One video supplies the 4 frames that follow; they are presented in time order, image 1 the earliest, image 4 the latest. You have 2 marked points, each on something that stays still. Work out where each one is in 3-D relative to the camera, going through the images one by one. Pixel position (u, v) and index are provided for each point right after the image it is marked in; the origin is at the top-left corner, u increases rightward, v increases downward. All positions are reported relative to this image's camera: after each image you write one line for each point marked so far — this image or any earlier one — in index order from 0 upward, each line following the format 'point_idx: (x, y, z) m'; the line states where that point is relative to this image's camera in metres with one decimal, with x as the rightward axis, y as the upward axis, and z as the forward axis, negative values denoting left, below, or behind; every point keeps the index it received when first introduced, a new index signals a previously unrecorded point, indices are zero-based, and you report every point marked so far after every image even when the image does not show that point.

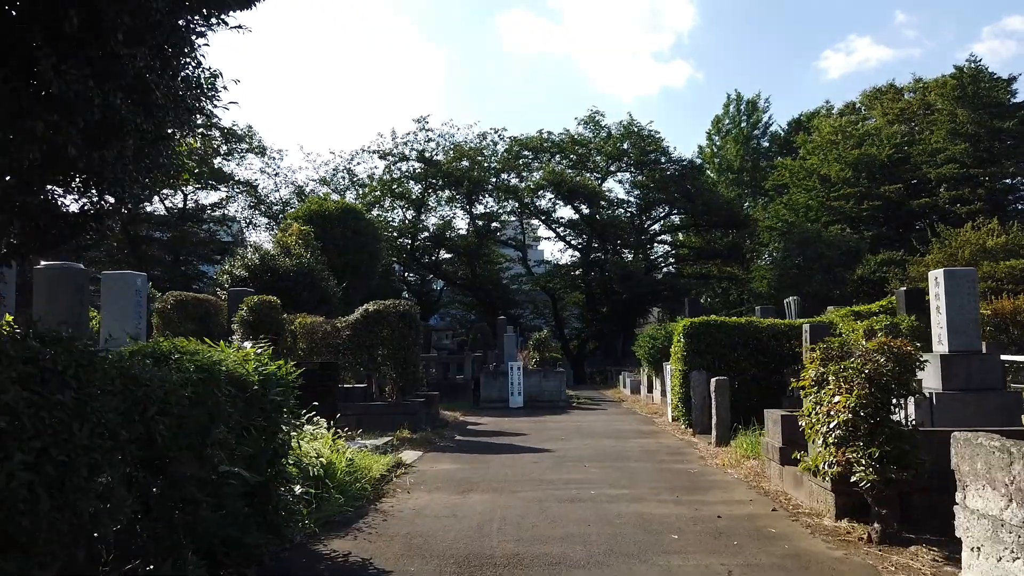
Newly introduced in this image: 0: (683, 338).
0: (+3.0, -0.9, +13.7) m
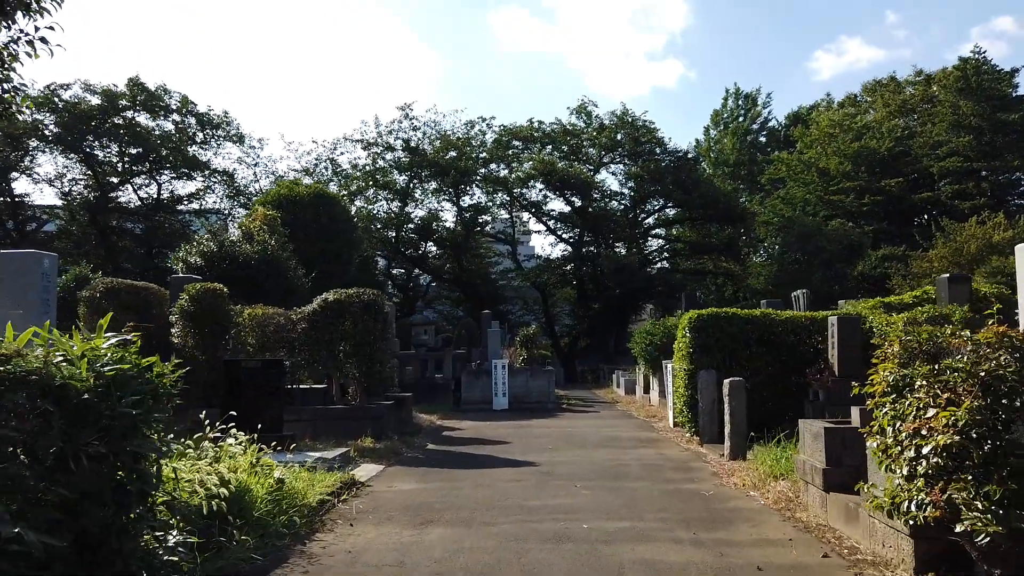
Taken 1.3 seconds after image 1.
0: (+2.7, -0.7, +11.9) m
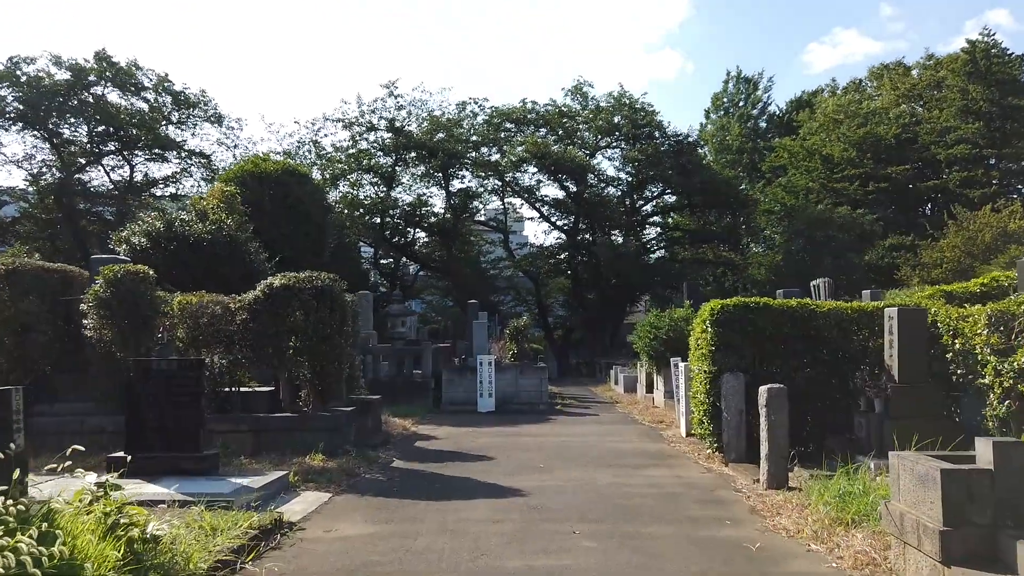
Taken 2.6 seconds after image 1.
0: (+2.5, -0.5, +9.8) m
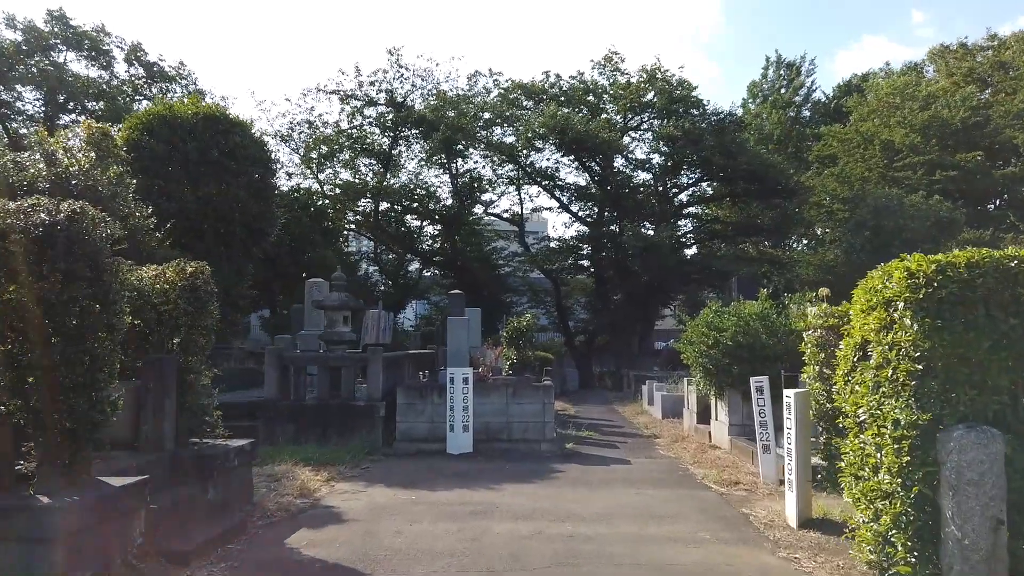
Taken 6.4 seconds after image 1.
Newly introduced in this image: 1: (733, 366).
0: (+2.1, -0.1, +4.1) m
1: (+3.0, -1.0, +10.6) m
